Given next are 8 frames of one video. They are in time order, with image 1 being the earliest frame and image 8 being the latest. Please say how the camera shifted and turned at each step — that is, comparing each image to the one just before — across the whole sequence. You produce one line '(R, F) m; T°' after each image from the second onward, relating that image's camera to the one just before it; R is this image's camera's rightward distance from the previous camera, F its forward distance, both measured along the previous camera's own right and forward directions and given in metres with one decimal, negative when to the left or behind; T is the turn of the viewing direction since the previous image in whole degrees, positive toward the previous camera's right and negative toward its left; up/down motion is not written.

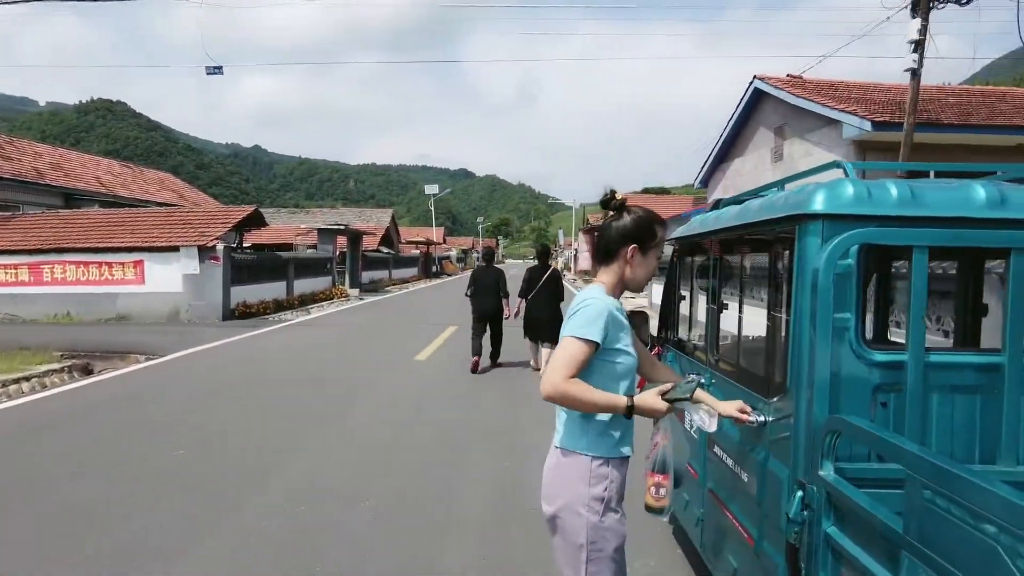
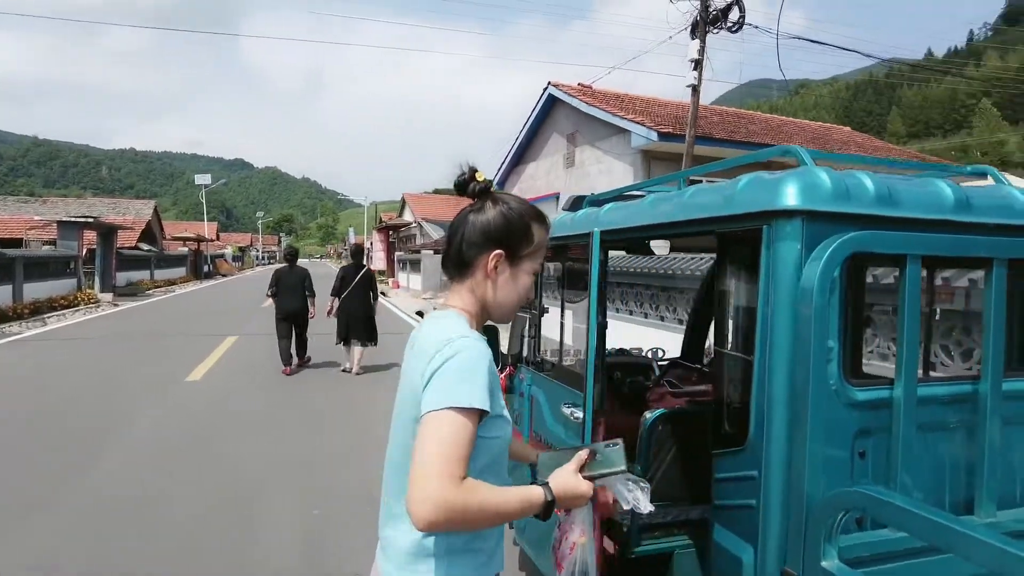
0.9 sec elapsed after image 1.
(-0.2, +0.9) m; +18°
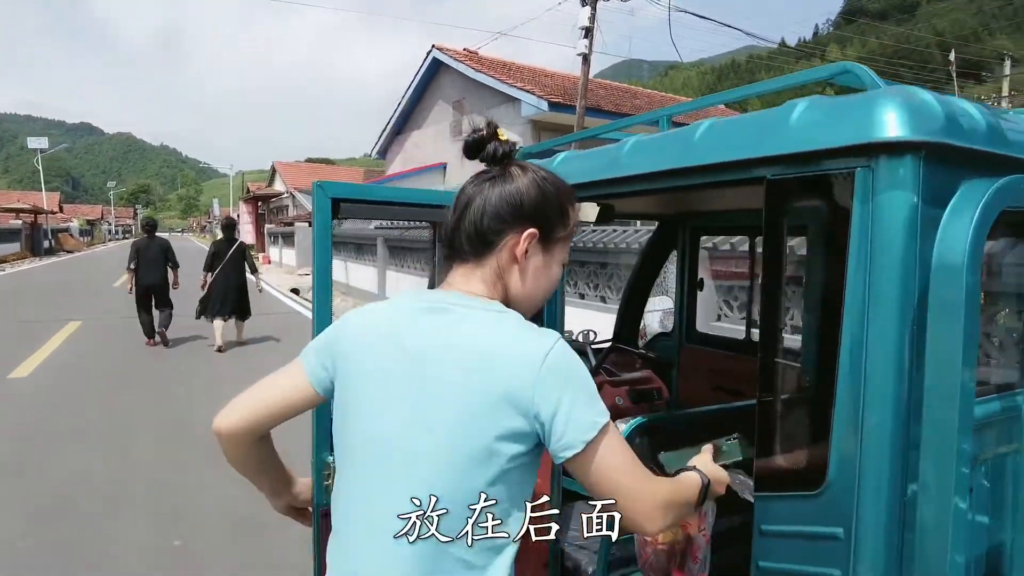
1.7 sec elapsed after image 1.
(-0.2, +0.7) m; +10°
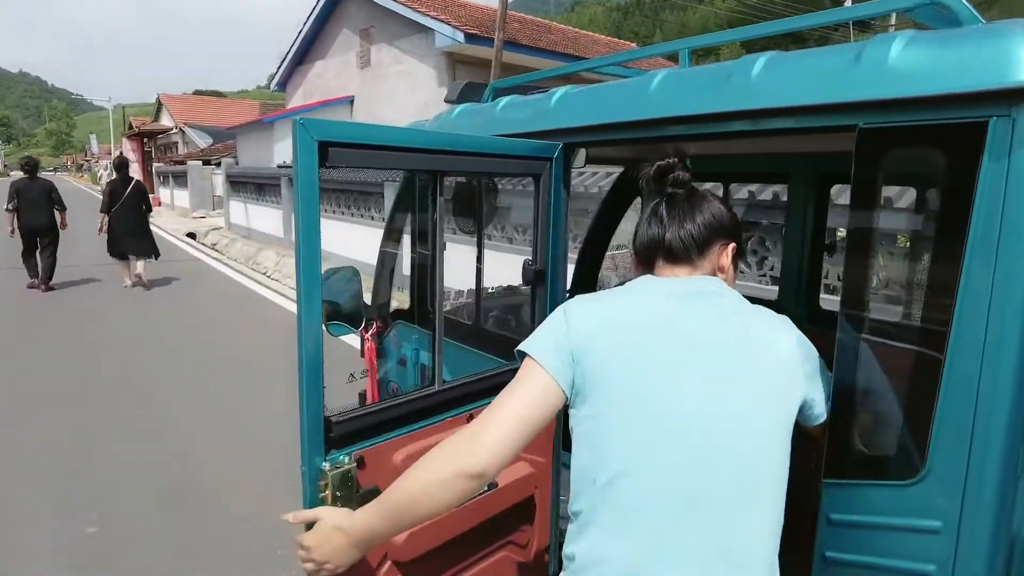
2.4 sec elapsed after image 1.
(-0.2, +0.3) m; +8°
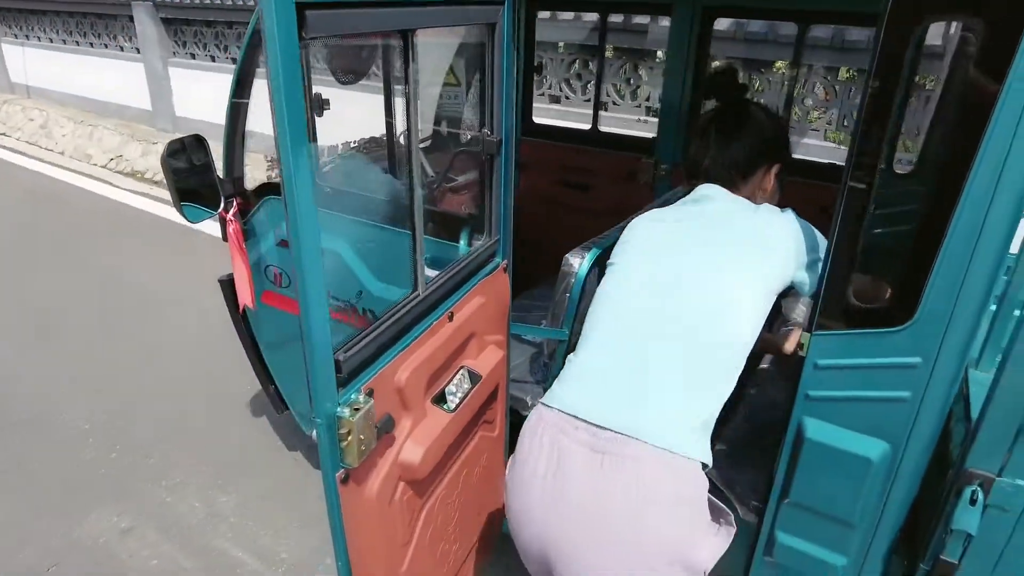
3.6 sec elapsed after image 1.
(-0.4, +0.2) m; +17°
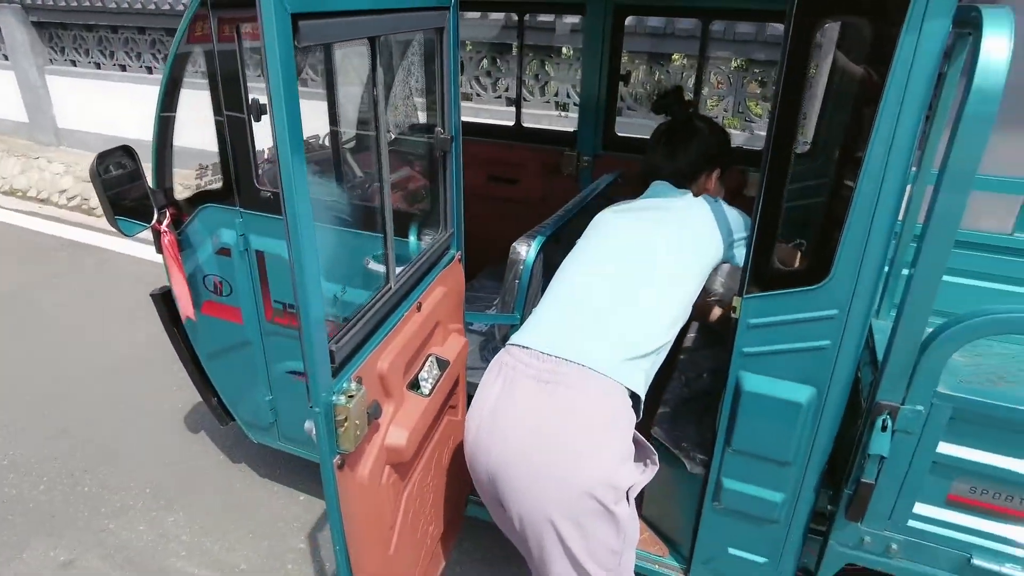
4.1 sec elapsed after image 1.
(-0.1, -0.1) m; +8°
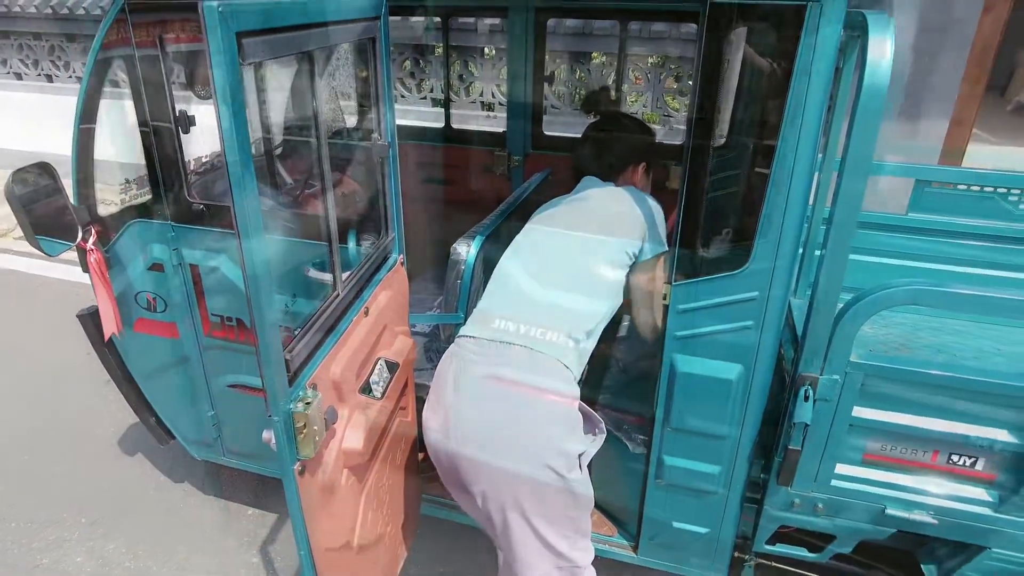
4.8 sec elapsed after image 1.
(0.0, -0.1) m; +6°
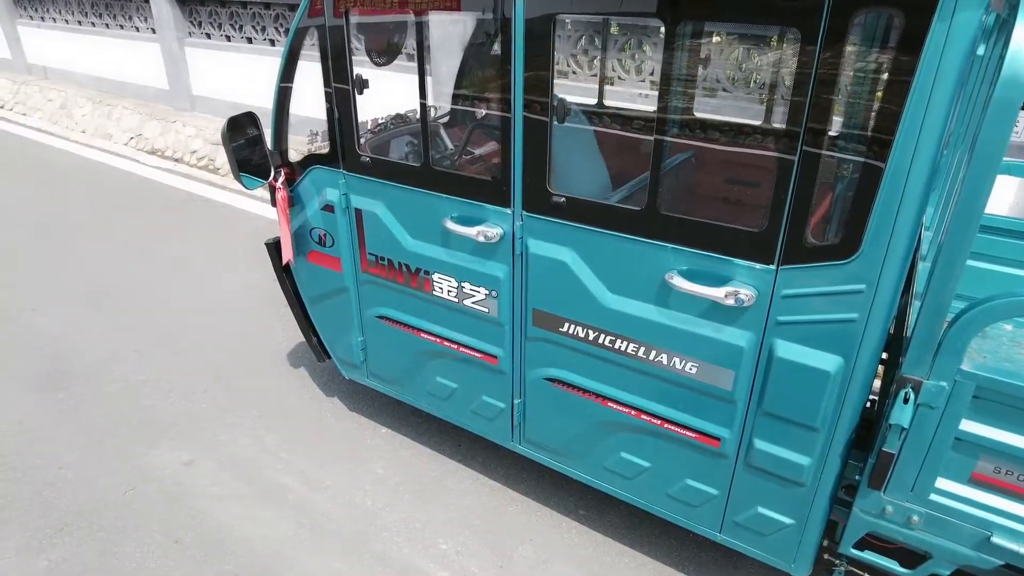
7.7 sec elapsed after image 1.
(+0.2, -0.1) m; -14°
